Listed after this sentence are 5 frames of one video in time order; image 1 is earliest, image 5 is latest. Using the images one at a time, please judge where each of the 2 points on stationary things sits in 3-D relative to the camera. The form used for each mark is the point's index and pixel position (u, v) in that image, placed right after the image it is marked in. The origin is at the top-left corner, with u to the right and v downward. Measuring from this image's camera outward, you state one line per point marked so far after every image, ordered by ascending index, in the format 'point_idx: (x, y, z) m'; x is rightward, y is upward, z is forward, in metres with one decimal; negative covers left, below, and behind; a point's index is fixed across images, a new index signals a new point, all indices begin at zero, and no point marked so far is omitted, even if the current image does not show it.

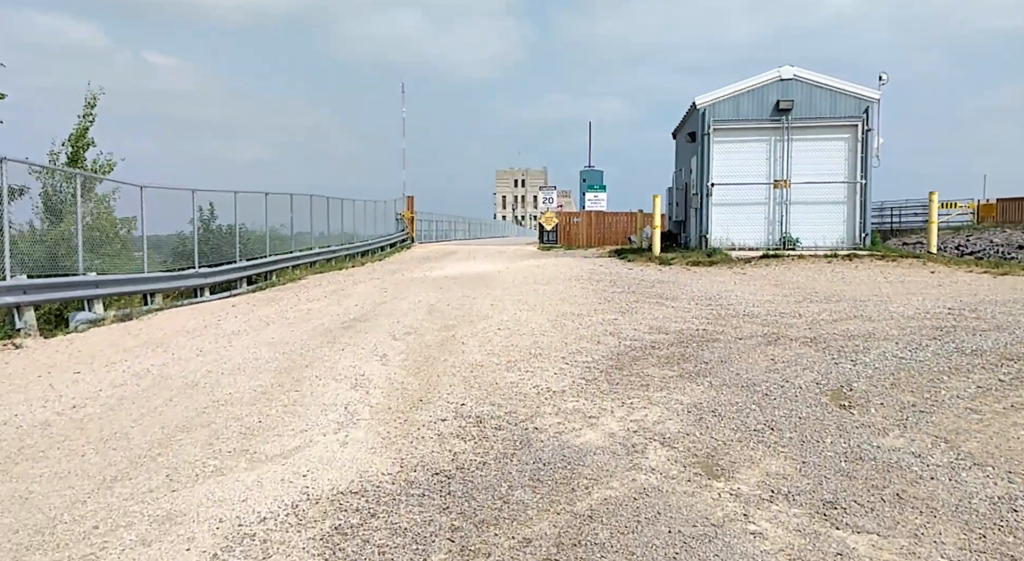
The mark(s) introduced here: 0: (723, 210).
0: (+5.4, +1.8, +18.6) m
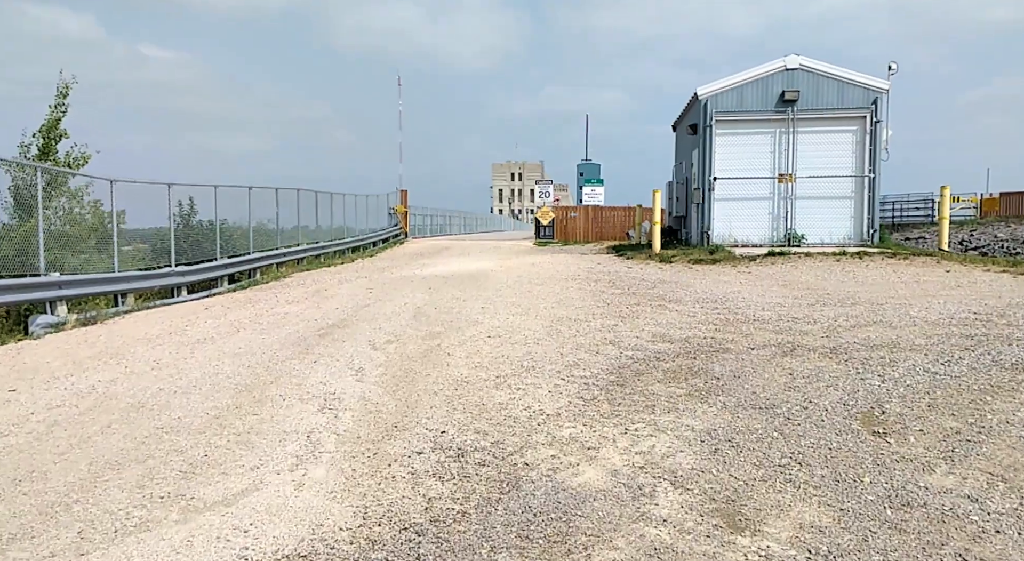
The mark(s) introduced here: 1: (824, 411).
0: (+5.2, +1.8, +17.9) m
1: (+2.3, -0.9, +5.3) m
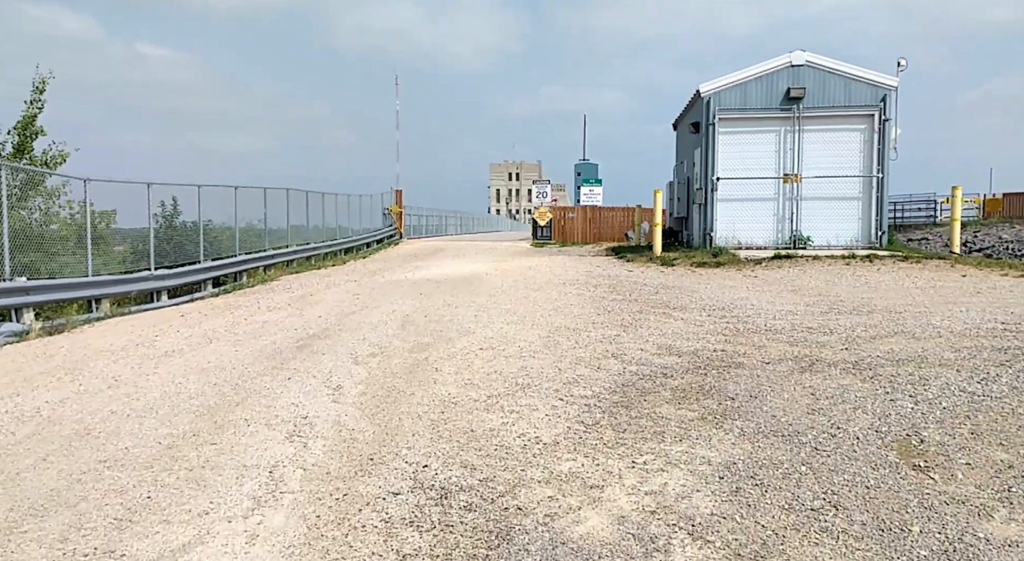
0: (+5.2, +1.8, +17.3) m
1: (+2.2, -1.0, +4.7) m
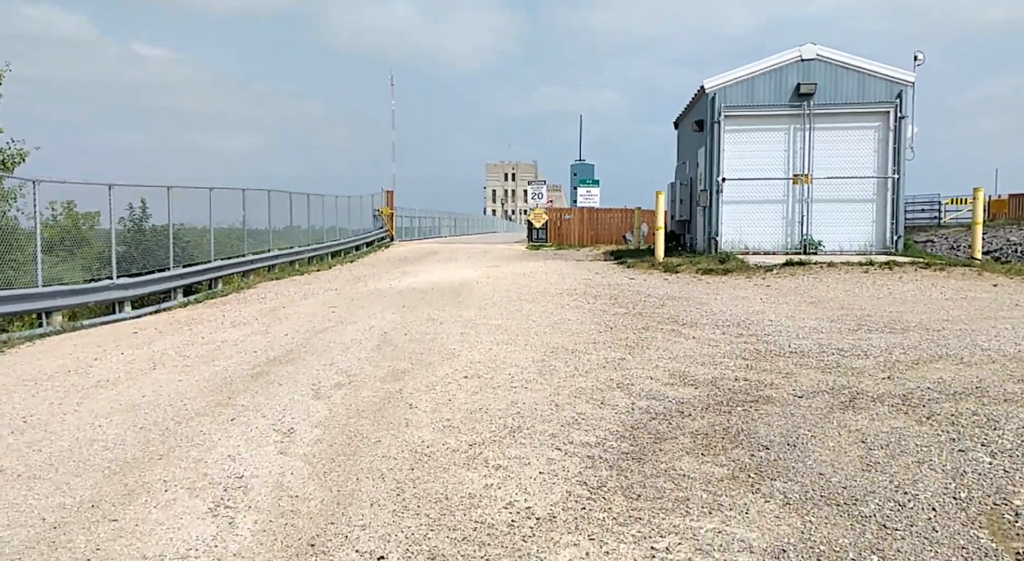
0: (+5.0, +1.6, +16.3) m
1: (+2.1, -1.2, +3.7) m
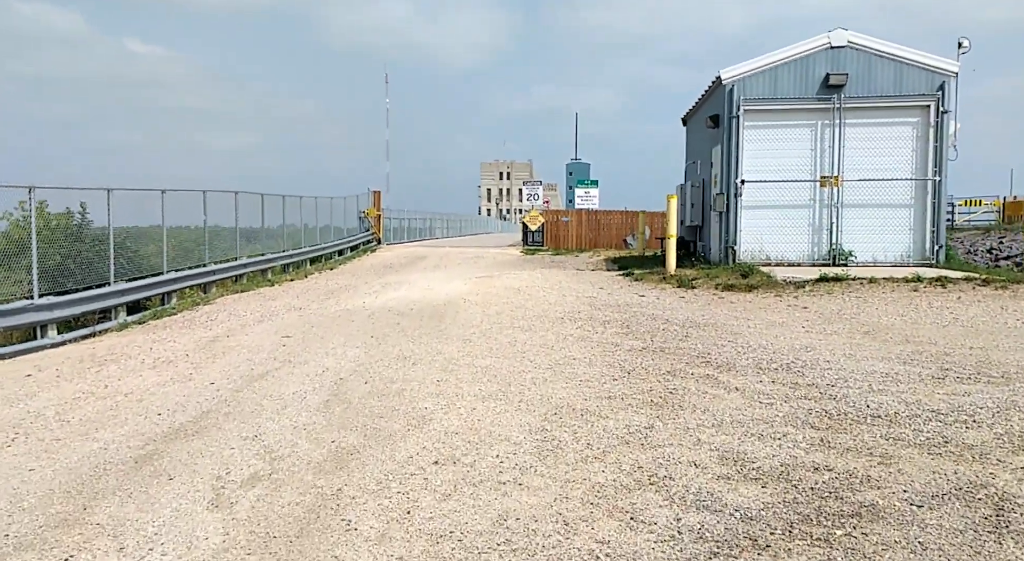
0: (+4.9, +1.3, +14.6) m
1: (+2.1, -1.5, +1.9) m
